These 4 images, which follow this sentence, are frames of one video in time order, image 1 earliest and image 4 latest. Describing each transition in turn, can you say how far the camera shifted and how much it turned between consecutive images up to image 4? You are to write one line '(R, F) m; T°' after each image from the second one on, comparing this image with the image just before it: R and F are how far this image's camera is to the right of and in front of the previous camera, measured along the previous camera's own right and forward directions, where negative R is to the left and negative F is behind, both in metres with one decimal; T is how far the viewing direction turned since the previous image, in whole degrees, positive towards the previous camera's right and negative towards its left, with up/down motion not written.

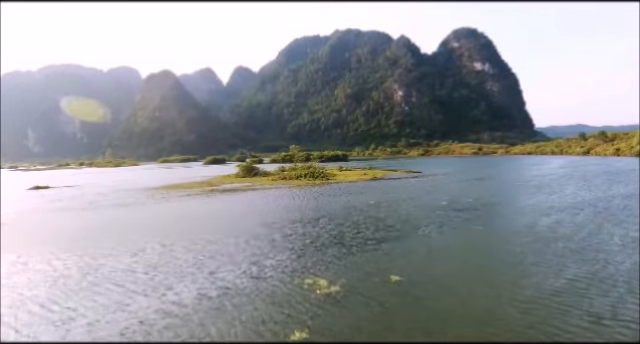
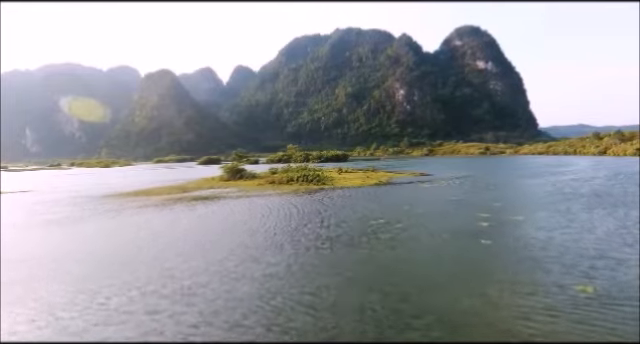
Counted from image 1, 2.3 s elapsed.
(+0.5, +8.0) m; 0°
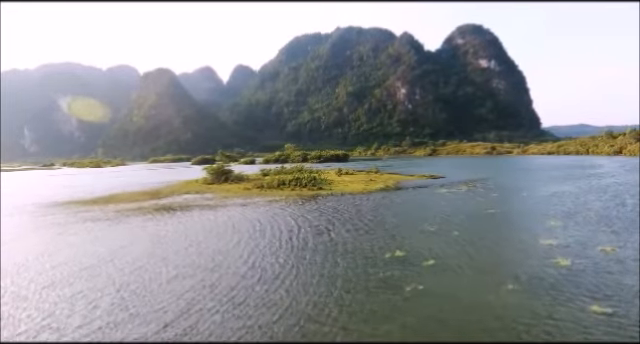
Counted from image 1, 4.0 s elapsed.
(+0.4, +6.6) m; 0°
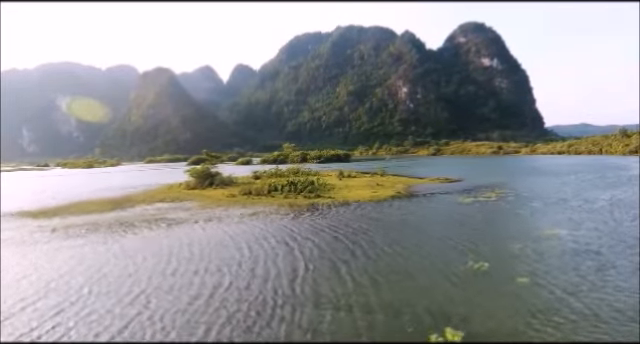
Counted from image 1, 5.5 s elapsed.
(+0.1, +5.8) m; 0°
